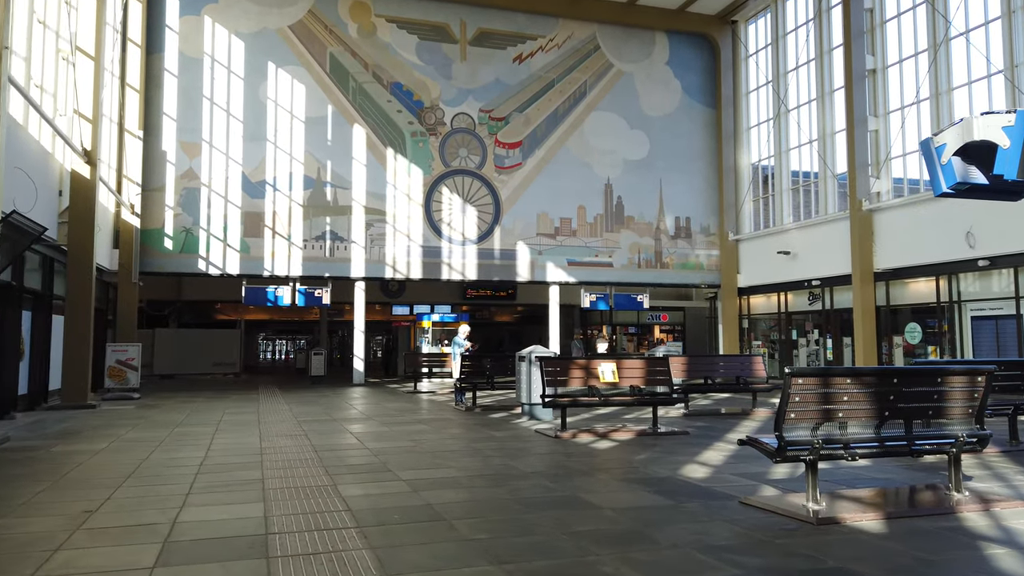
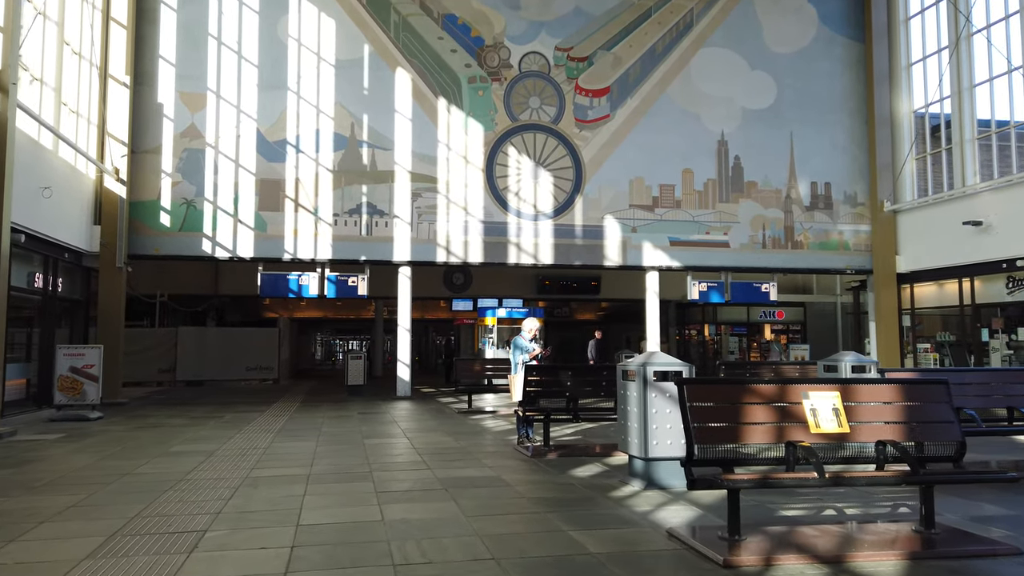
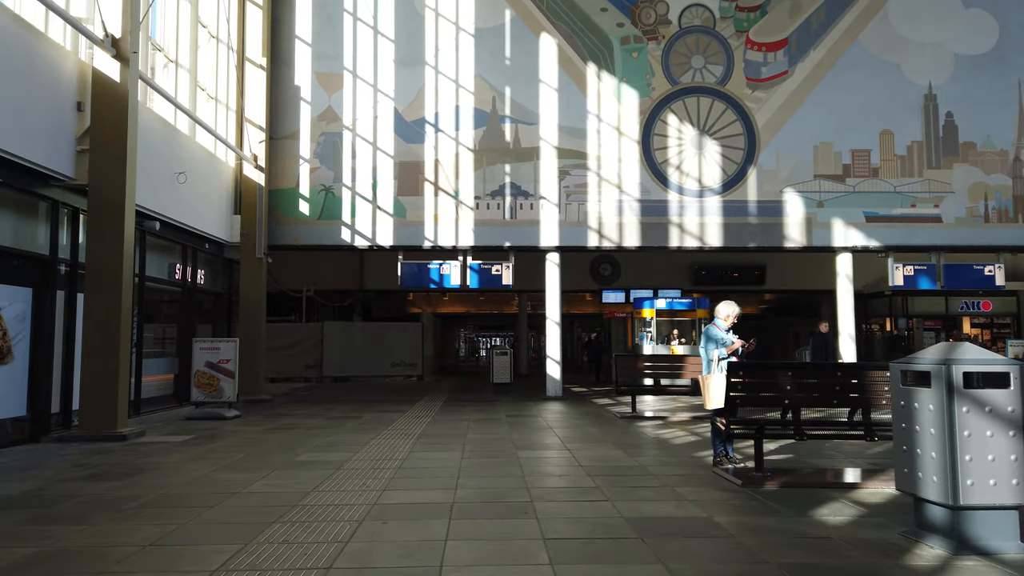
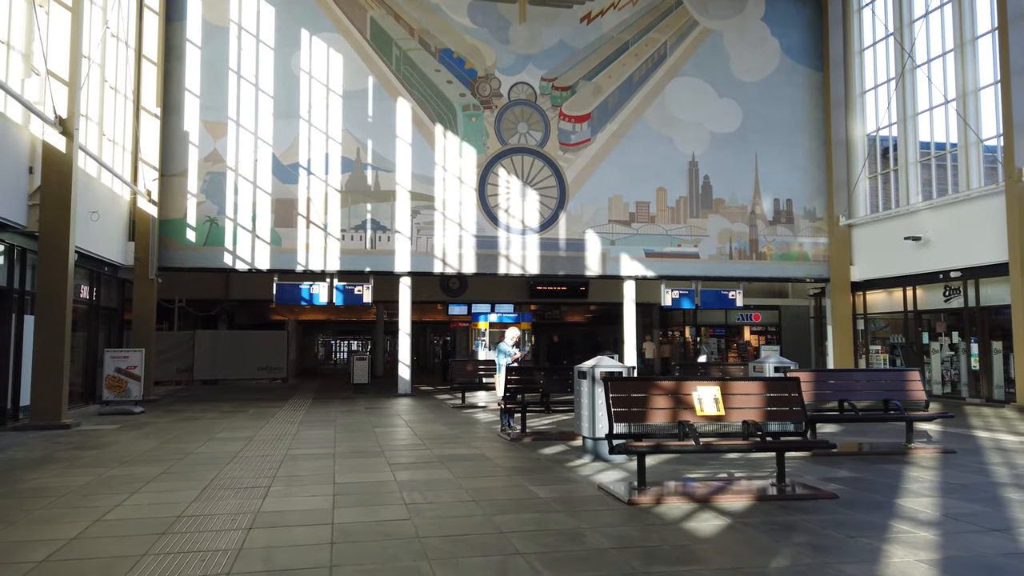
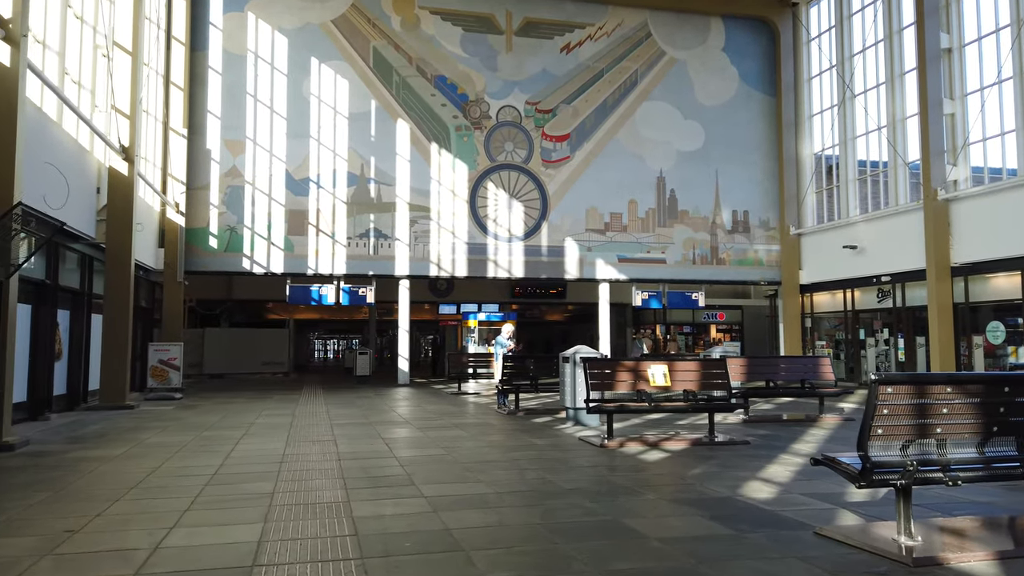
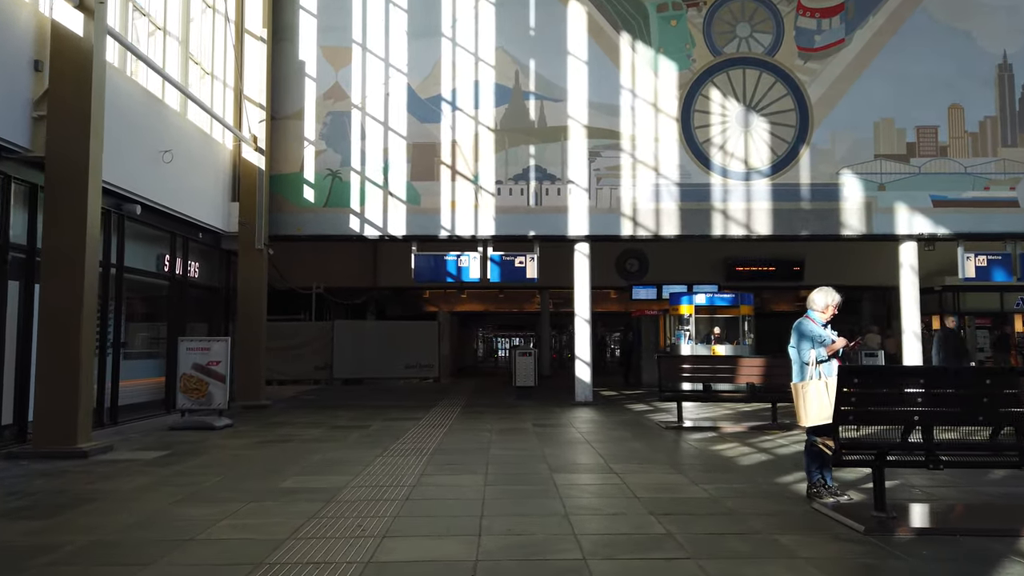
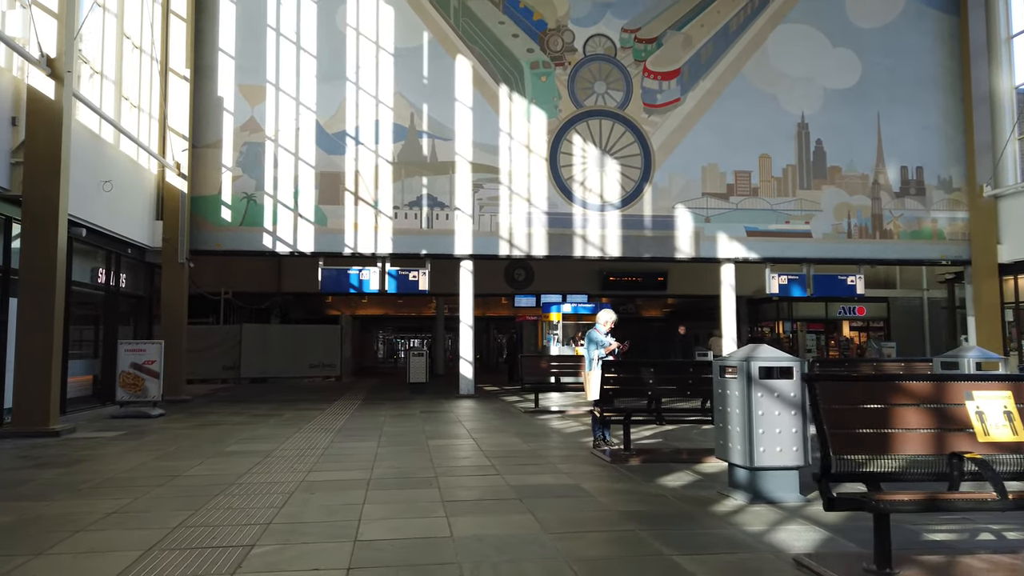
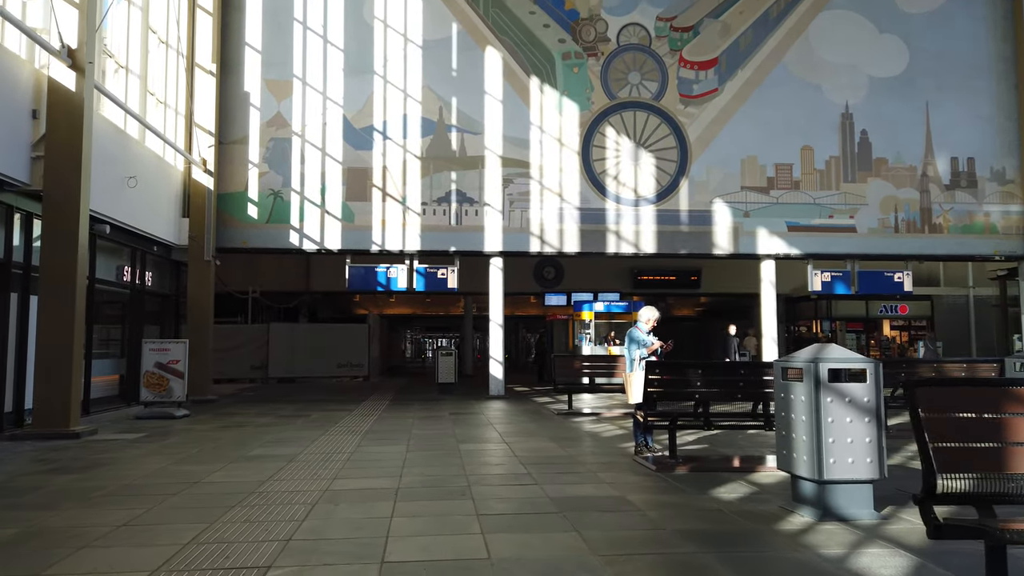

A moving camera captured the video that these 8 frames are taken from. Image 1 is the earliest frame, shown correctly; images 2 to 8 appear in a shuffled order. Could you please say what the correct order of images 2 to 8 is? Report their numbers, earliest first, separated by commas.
5, 4, 2, 7, 8, 3, 6
